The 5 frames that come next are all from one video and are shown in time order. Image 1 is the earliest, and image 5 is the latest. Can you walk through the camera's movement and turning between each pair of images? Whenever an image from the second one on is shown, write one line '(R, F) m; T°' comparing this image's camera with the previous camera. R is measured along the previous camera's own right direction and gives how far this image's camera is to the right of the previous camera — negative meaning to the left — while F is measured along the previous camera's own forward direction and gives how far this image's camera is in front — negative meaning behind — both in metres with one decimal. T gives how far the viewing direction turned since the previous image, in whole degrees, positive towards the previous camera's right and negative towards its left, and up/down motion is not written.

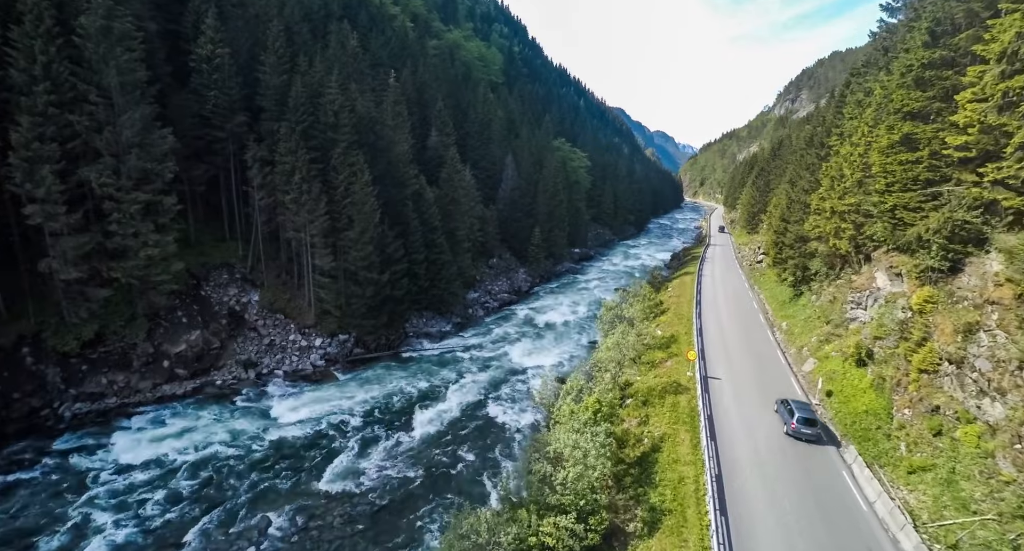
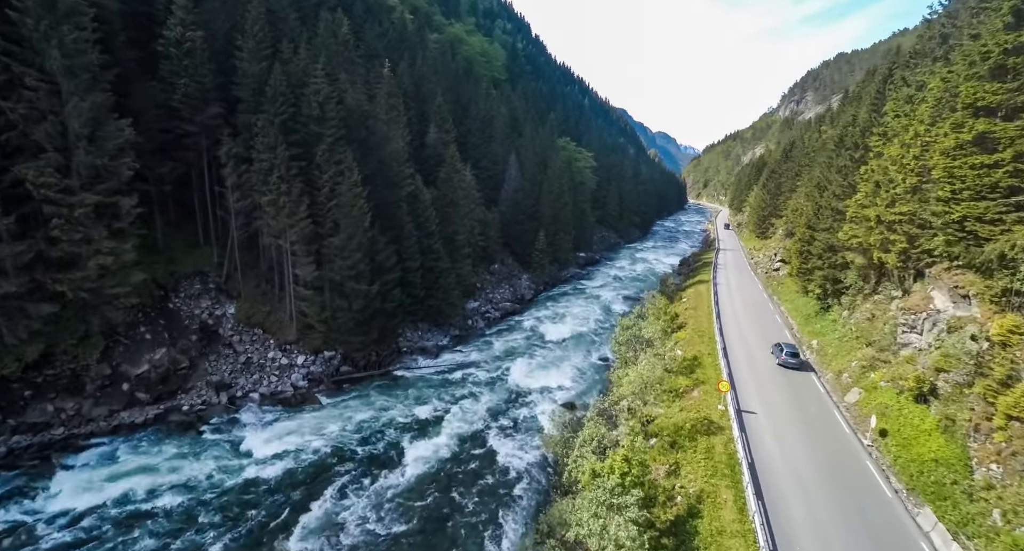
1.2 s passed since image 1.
(-0.3, +3.2) m; 0°
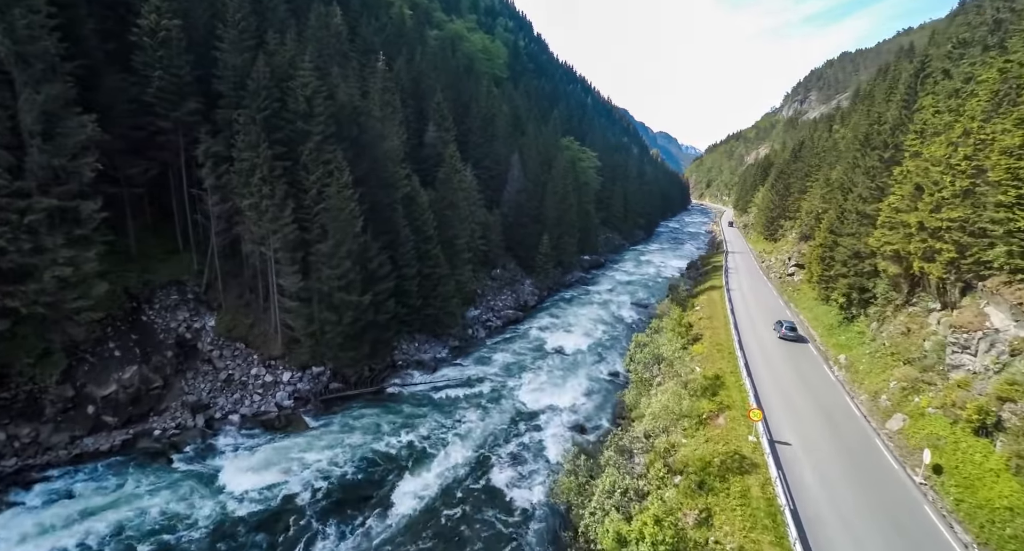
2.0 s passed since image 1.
(-0.2, +2.3) m; 0°
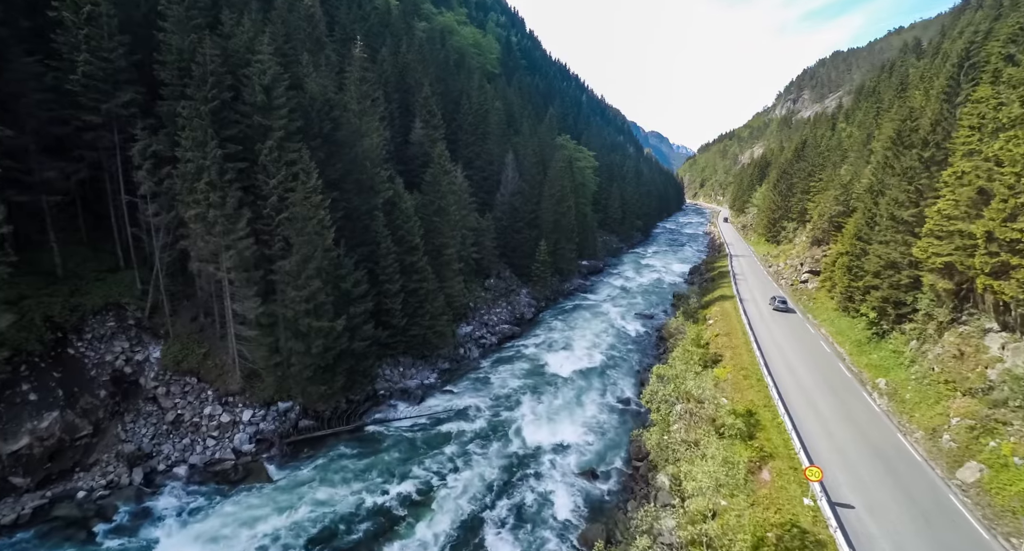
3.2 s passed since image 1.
(-0.3, +3.7) m; +1°
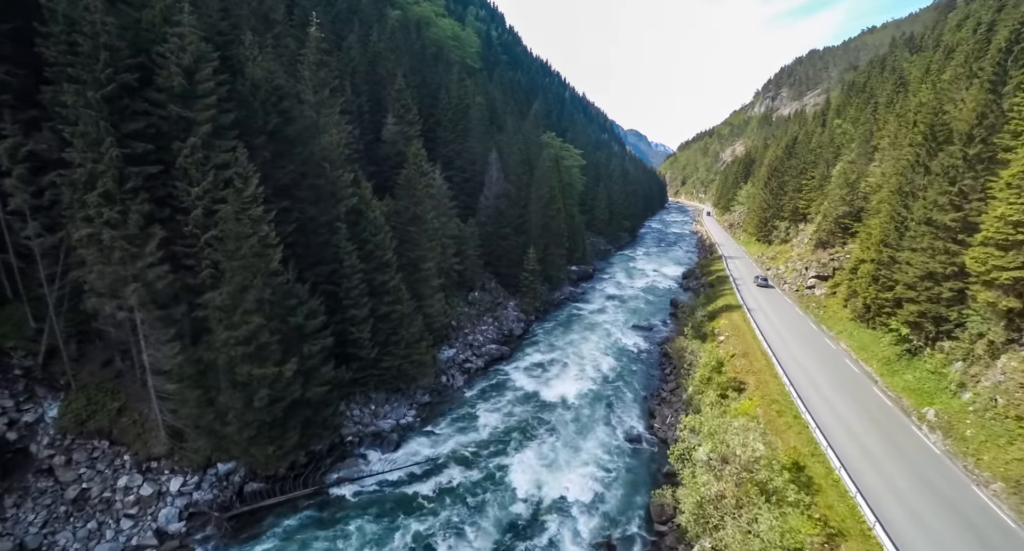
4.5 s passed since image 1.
(-0.5, +4.3) m; +2°
